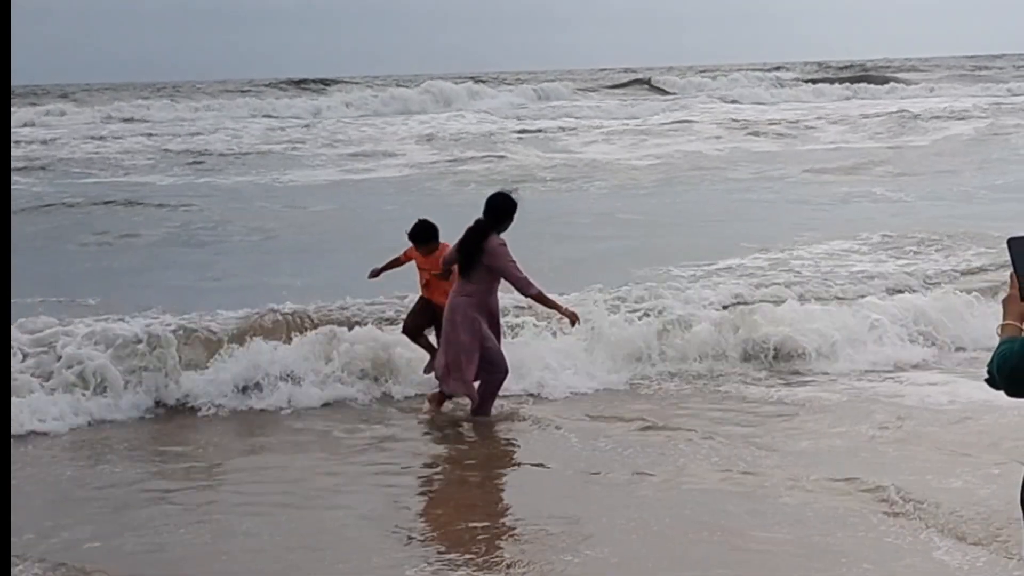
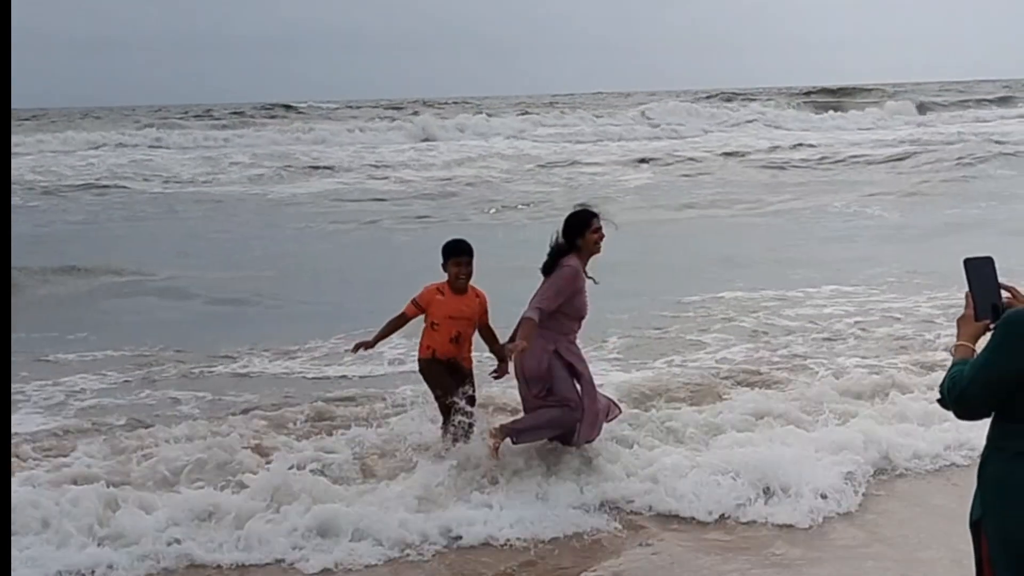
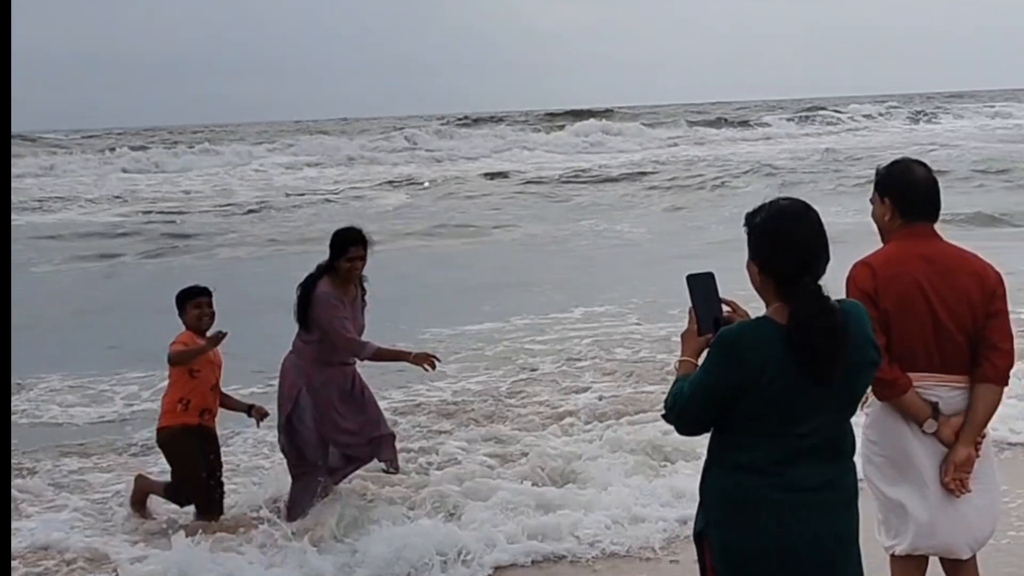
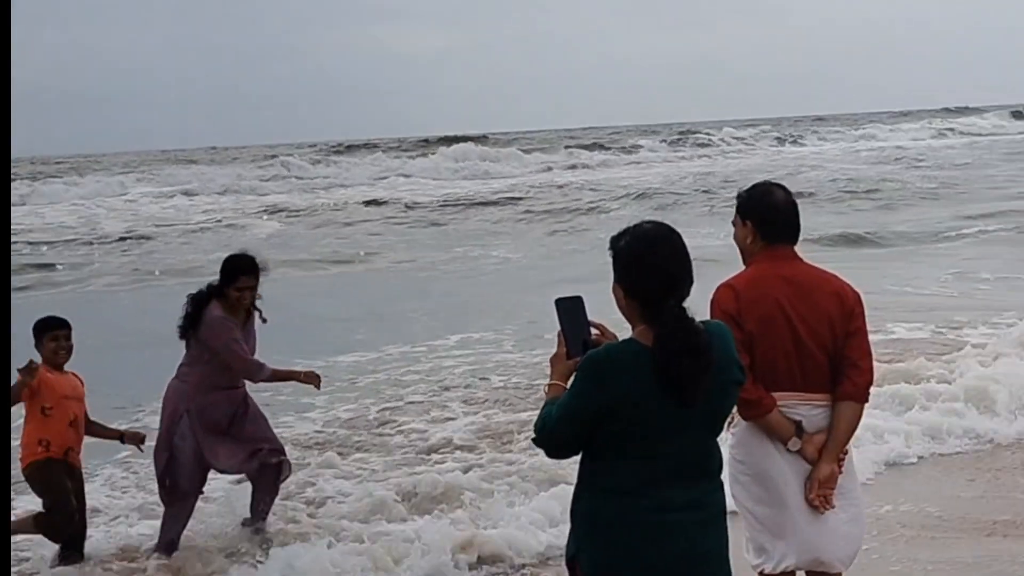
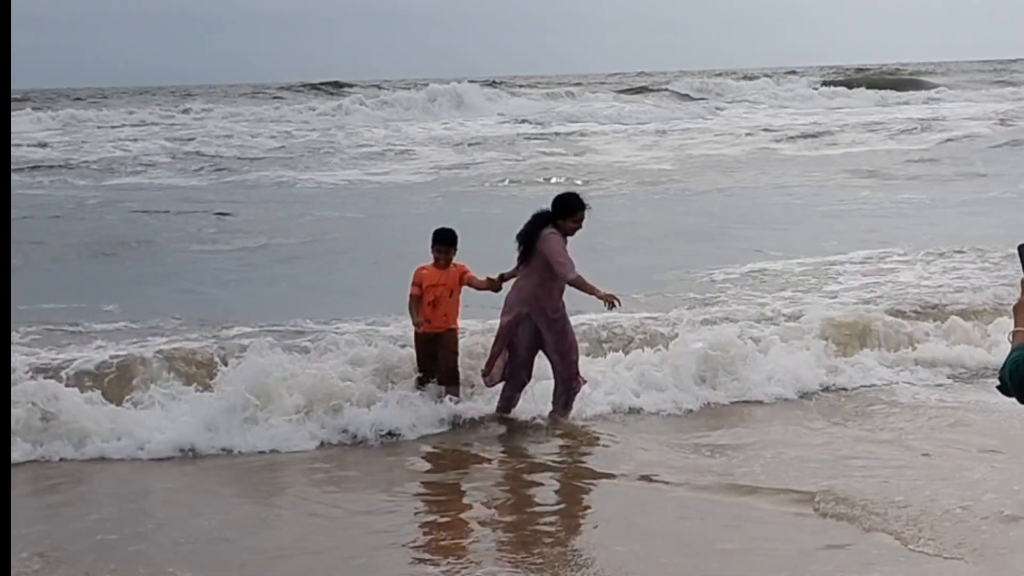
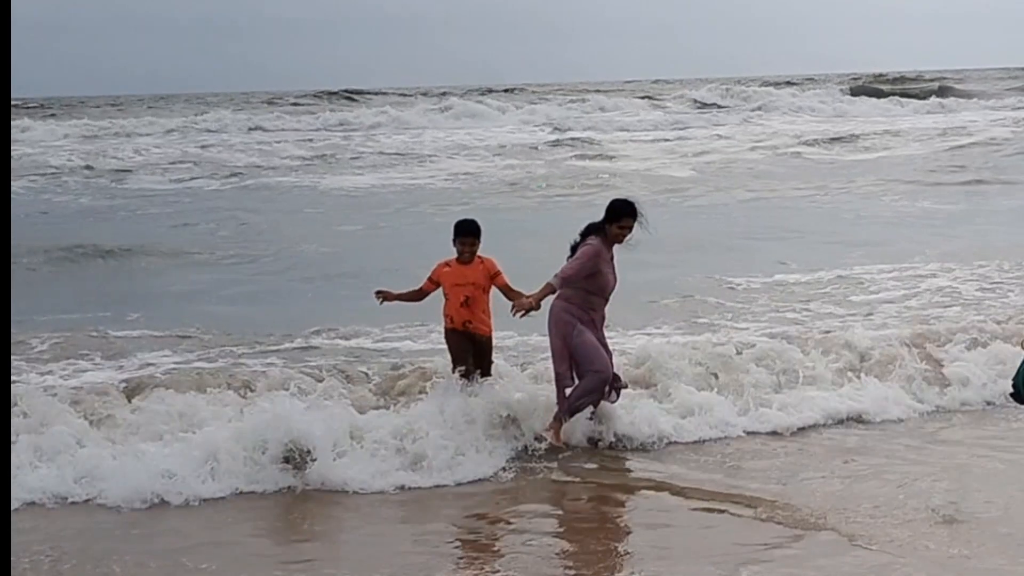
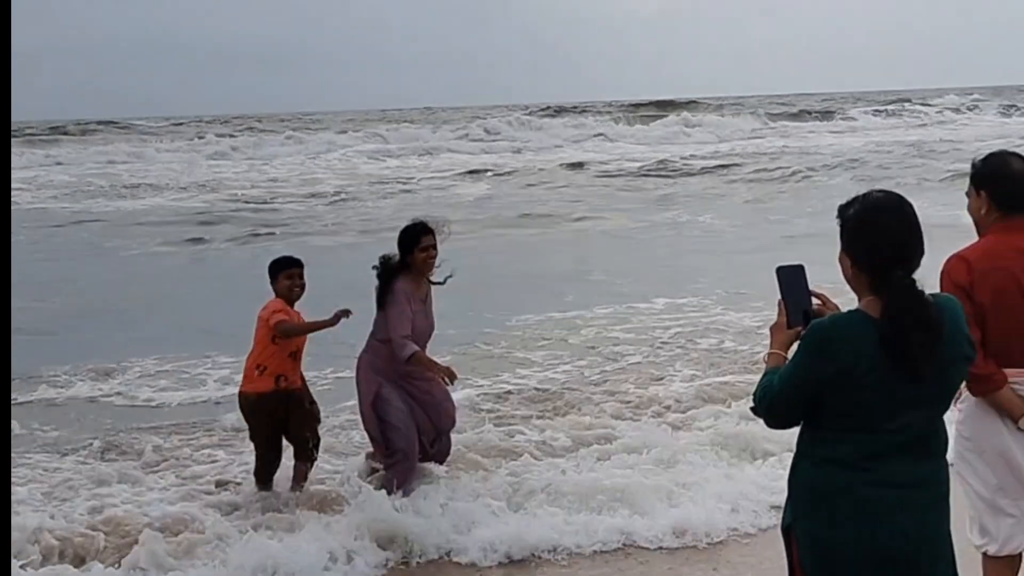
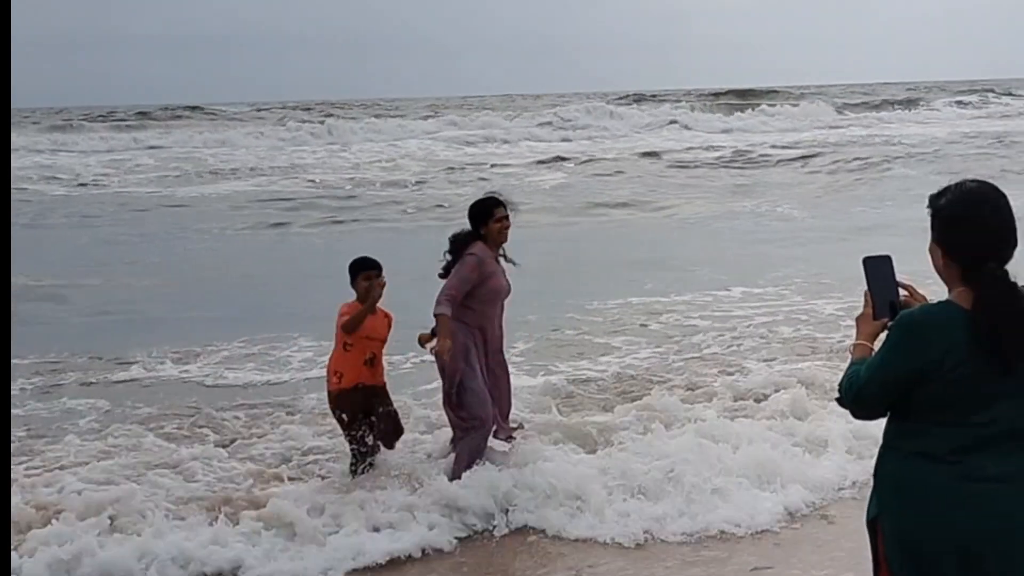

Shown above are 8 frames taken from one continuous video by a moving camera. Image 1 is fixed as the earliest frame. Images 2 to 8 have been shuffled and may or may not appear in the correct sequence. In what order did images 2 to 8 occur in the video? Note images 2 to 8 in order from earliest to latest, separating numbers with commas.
5, 6, 2, 8, 7, 3, 4
